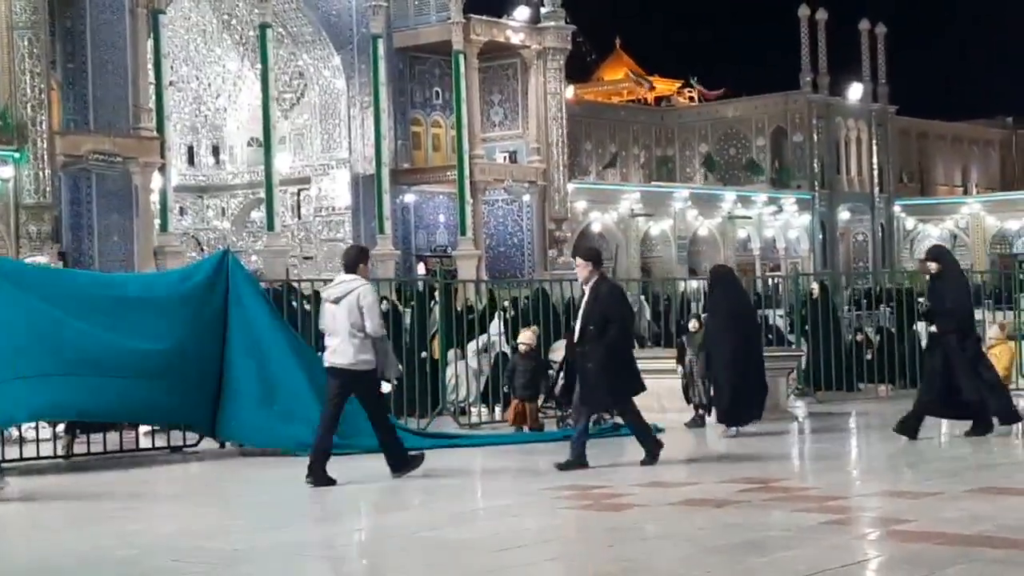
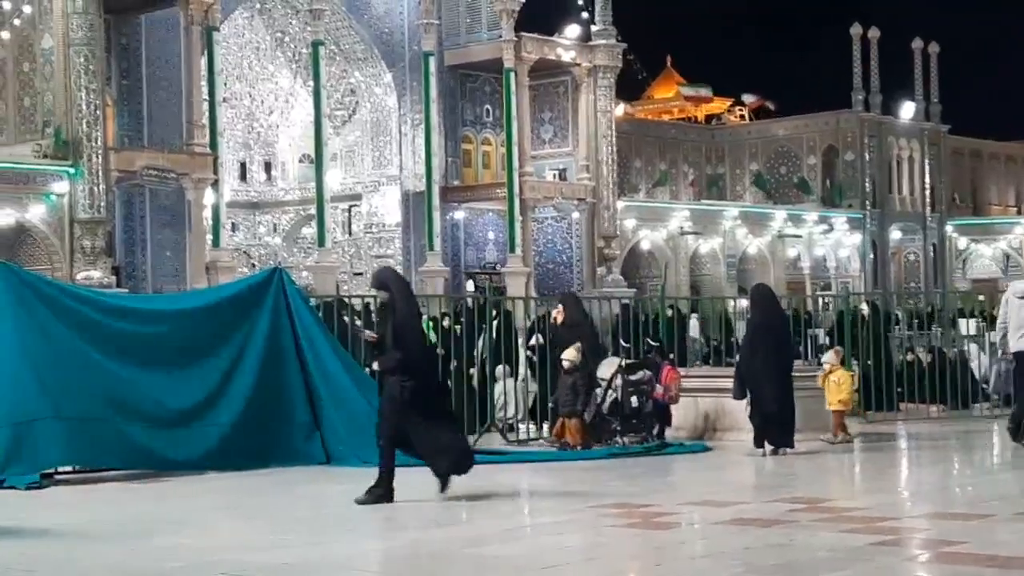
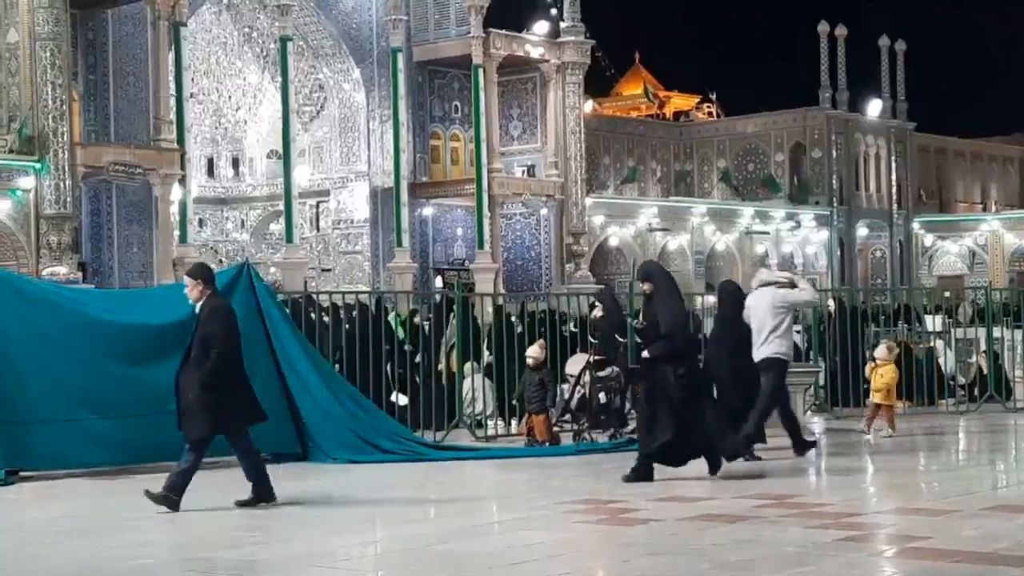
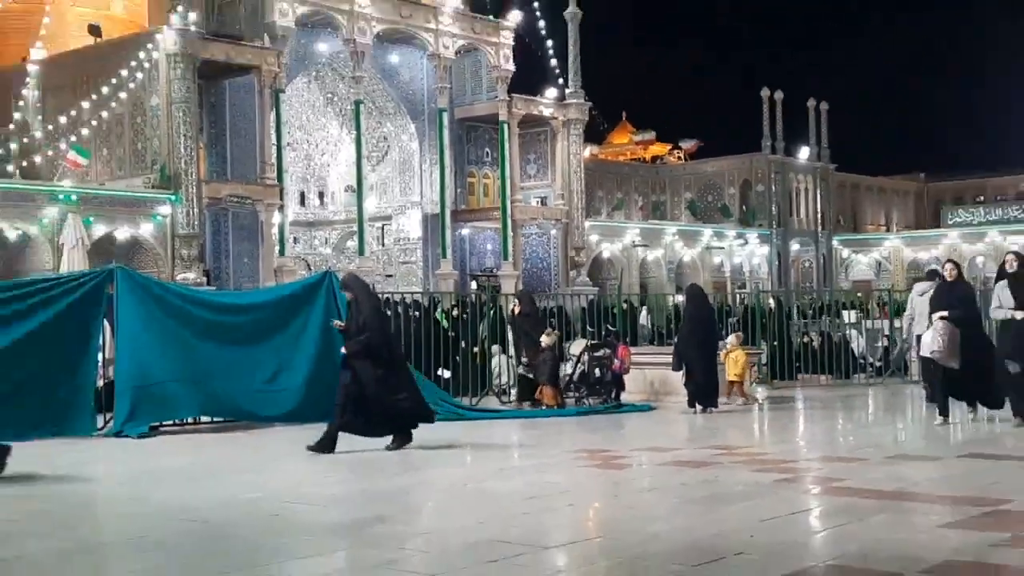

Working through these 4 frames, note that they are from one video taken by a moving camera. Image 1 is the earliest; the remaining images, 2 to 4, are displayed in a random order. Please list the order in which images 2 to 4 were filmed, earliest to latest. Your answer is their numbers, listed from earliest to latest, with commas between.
3, 2, 4
